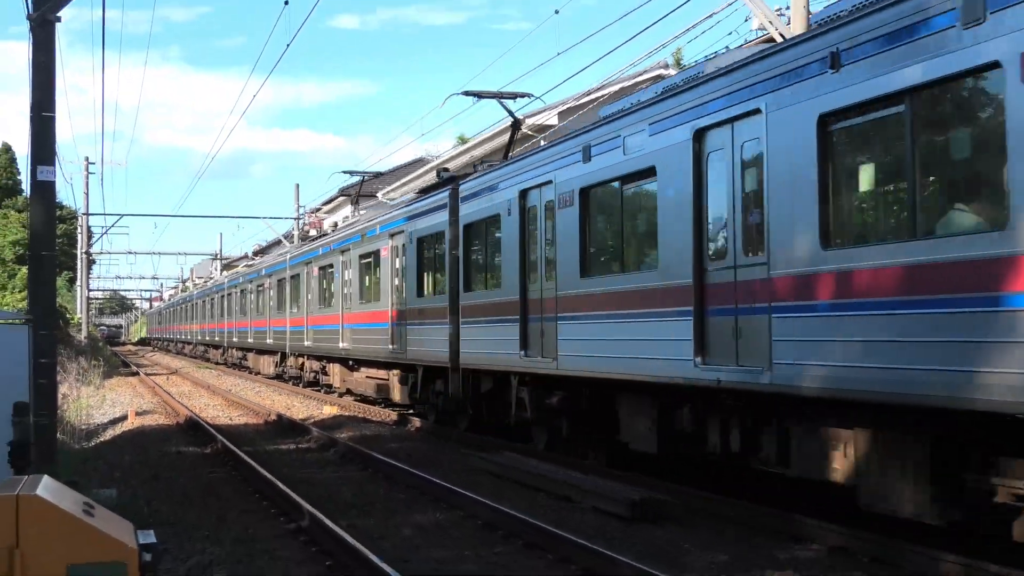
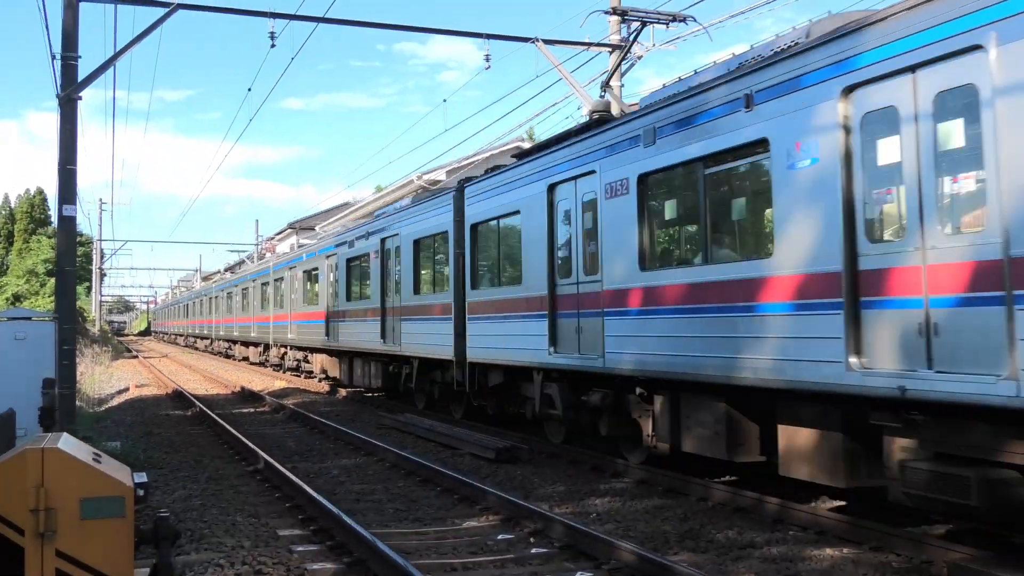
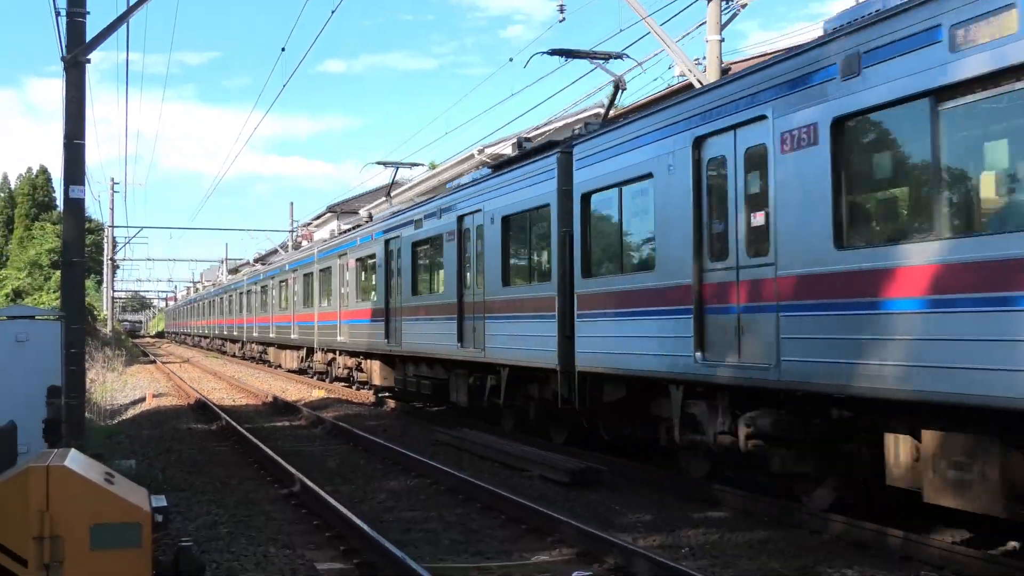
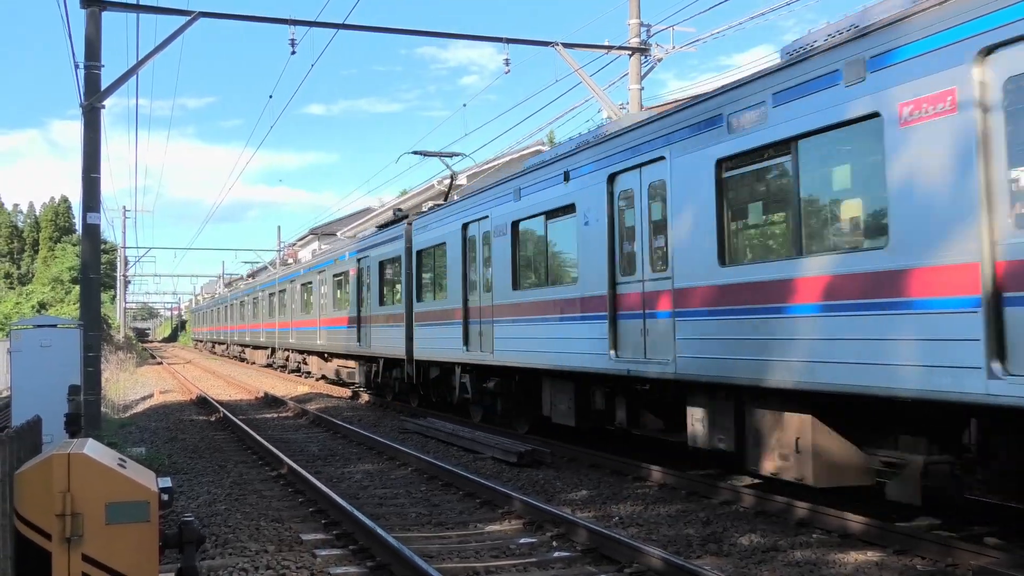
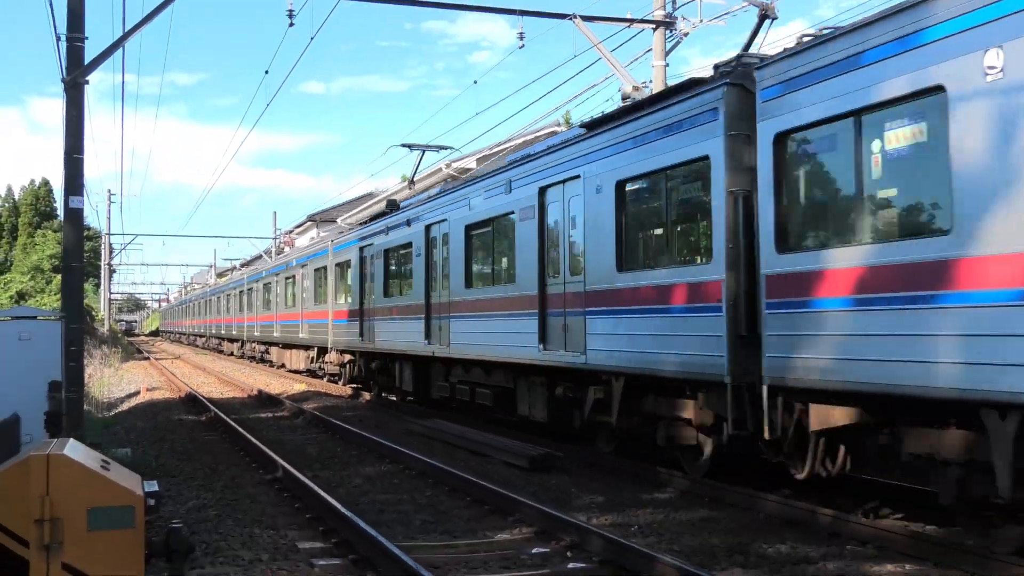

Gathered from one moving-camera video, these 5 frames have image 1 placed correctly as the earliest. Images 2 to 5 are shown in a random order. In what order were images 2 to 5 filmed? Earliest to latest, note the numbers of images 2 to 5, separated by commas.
3, 5, 2, 4
